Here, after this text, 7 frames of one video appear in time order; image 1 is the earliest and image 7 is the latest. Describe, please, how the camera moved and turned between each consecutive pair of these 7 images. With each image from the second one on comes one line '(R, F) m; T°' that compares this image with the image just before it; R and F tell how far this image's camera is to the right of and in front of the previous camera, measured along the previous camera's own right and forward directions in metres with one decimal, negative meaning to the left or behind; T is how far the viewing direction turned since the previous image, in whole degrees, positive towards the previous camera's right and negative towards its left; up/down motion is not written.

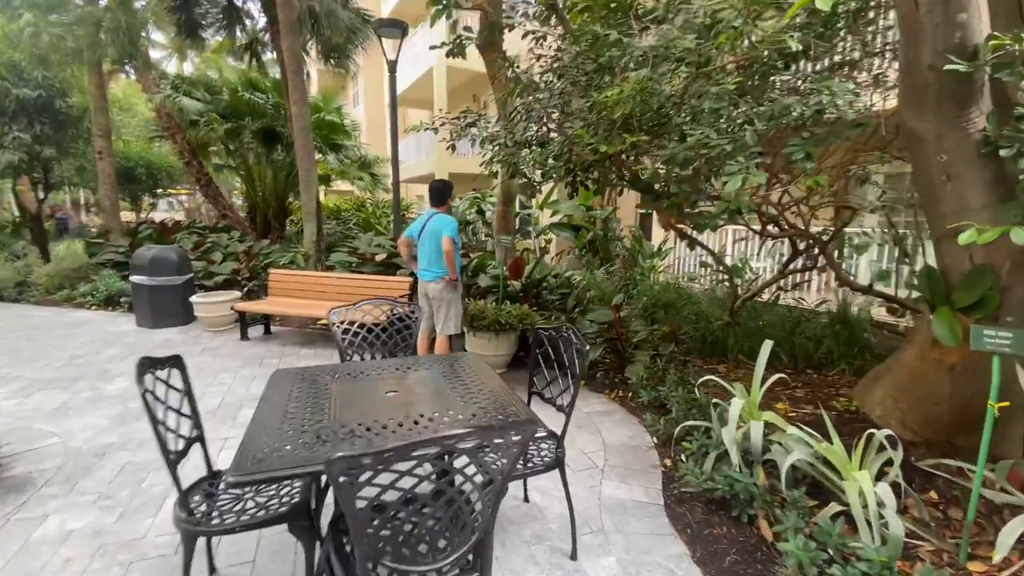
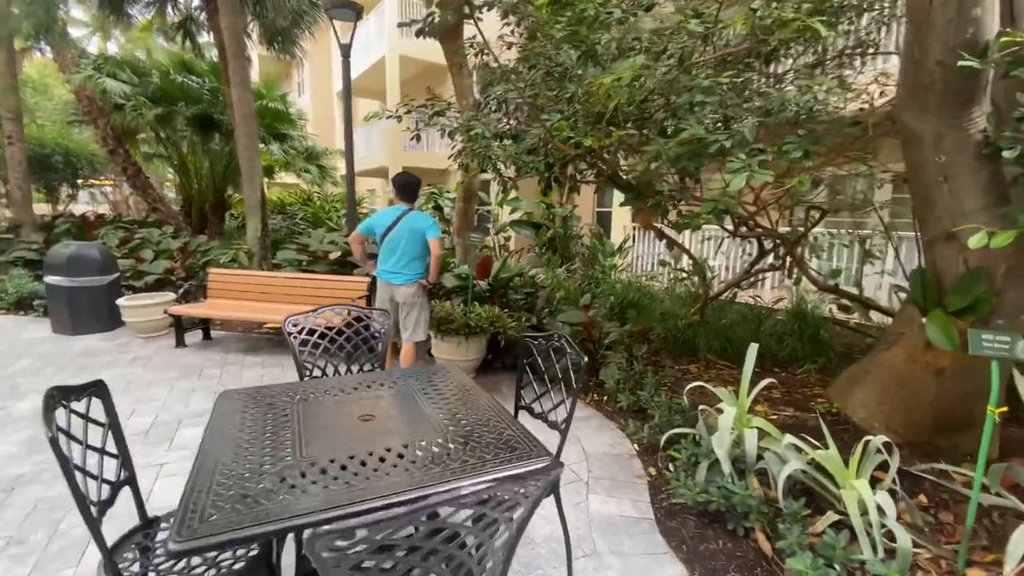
(-0.1, +0.2) m; +6°
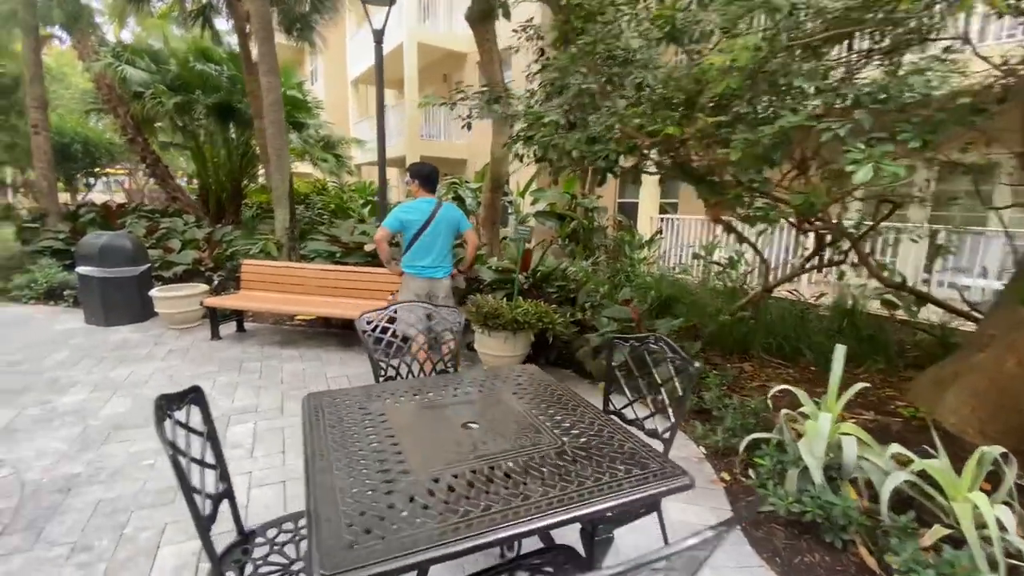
(-0.3, +0.1) m; -1°
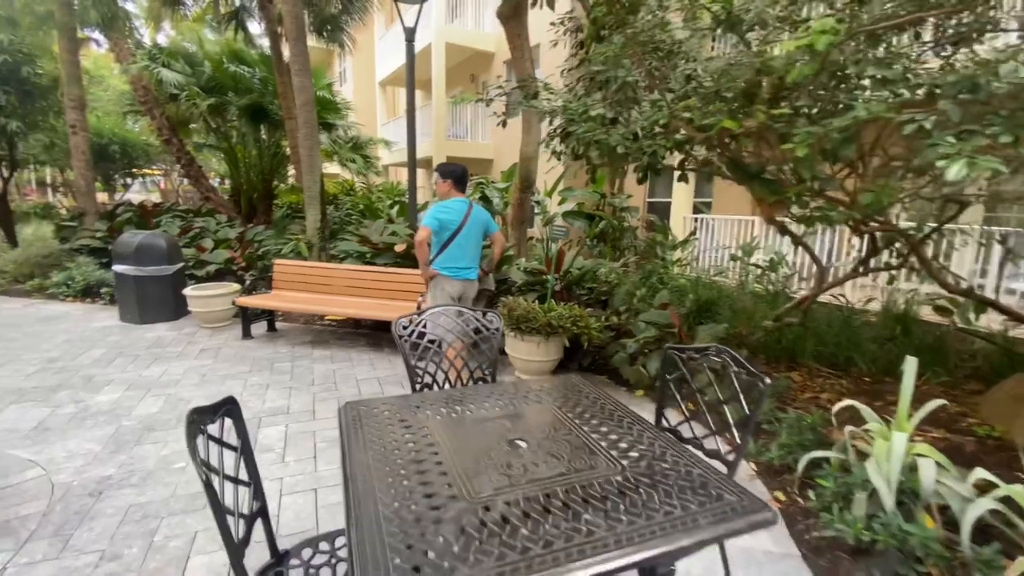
(-0.1, +0.1) m; -3°
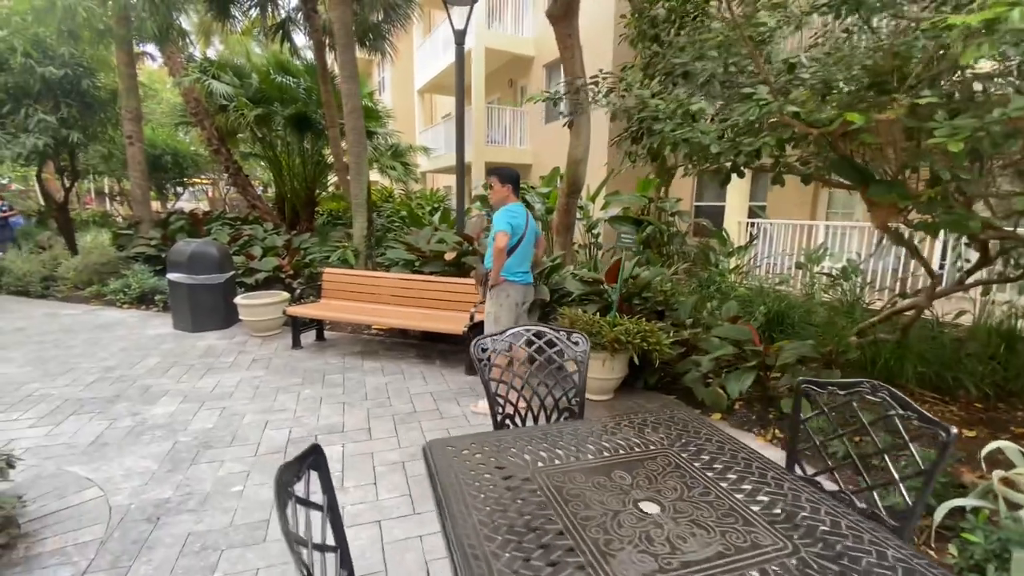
(-0.2, +0.2) m; -4°
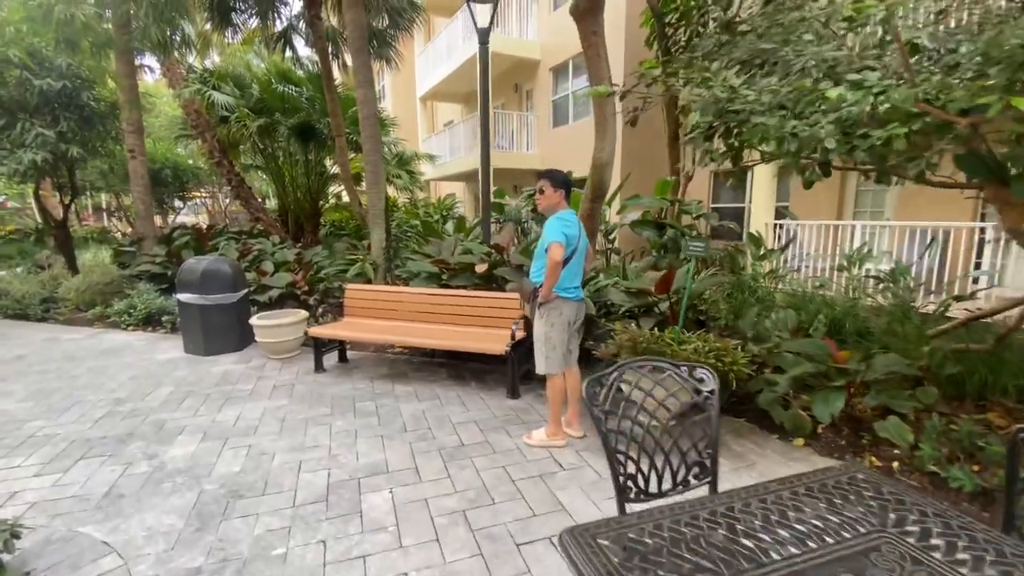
(-0.4, +0.3) m; 0°
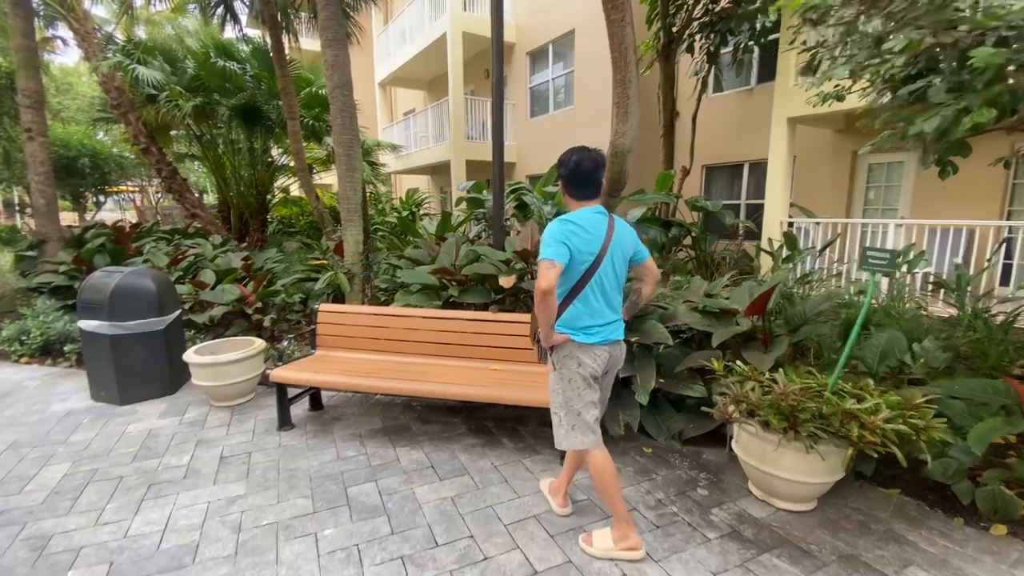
(-0.6, +1.1) m; +5°
